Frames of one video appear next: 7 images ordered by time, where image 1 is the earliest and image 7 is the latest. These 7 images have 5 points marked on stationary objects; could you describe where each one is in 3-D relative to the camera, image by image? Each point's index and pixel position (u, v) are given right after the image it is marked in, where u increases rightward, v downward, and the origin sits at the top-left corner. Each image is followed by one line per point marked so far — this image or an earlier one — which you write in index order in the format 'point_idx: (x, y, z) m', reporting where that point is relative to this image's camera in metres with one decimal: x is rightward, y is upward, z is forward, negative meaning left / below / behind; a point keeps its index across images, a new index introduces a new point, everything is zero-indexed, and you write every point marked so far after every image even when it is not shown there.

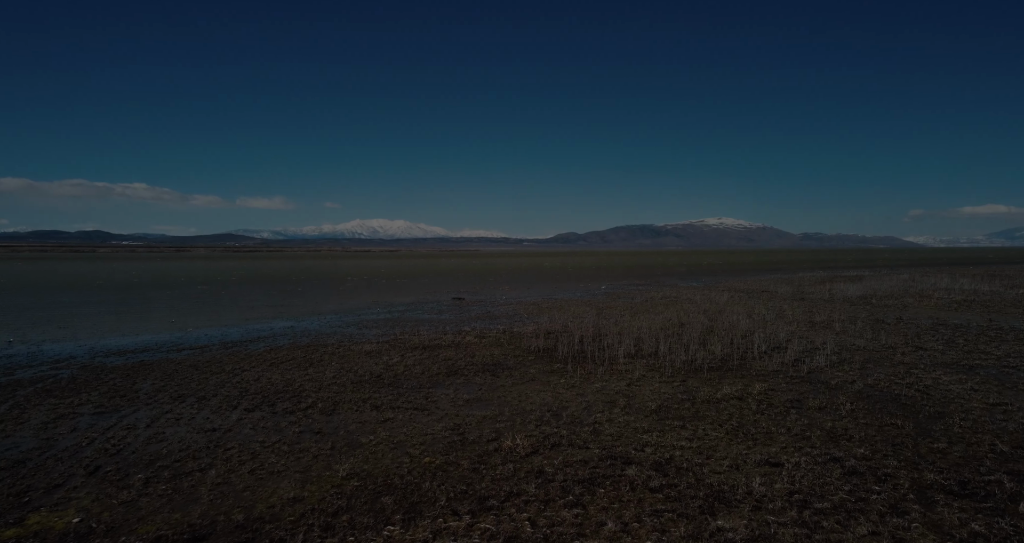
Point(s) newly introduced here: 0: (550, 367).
0: (+1.1, -2.8, +16.3) m
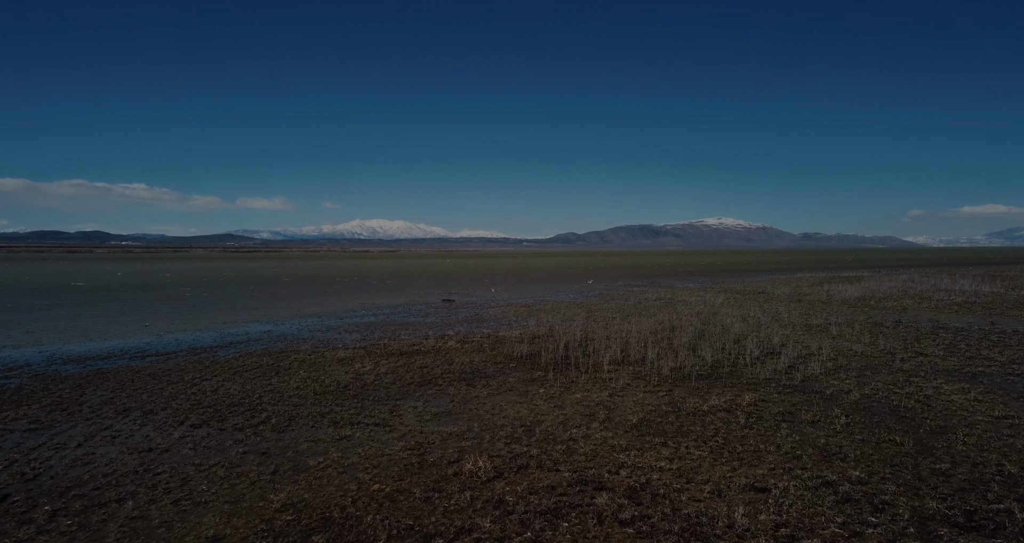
0: (+0.5, -2.8, +15.5) m
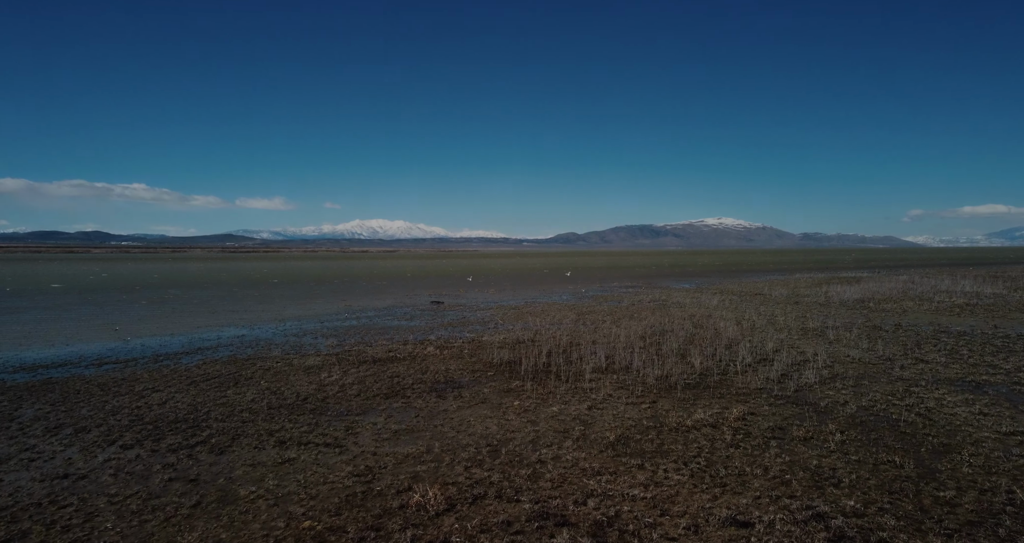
0: (-0.1, -2.9, +14.6) m
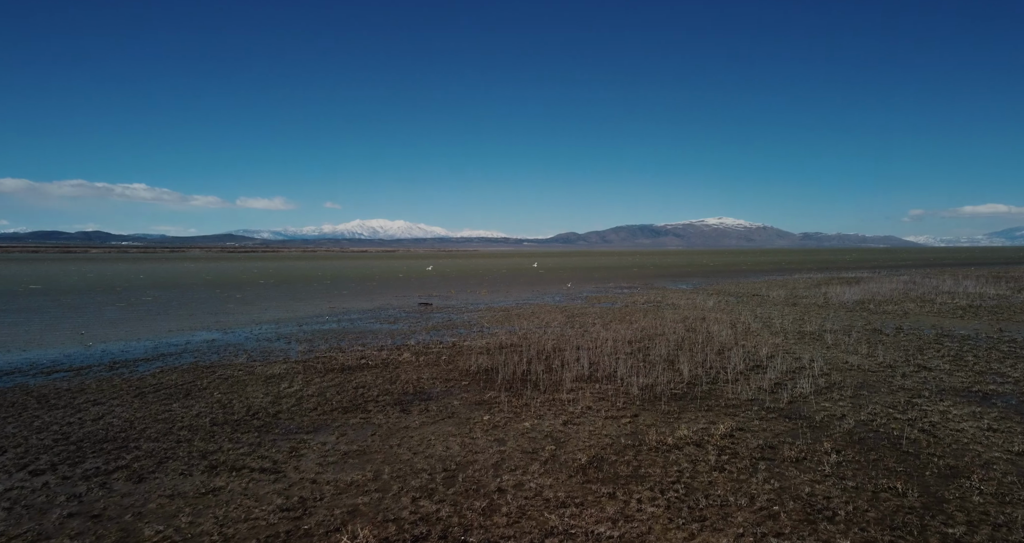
0: (-0.8, -3.0, +13.6) m
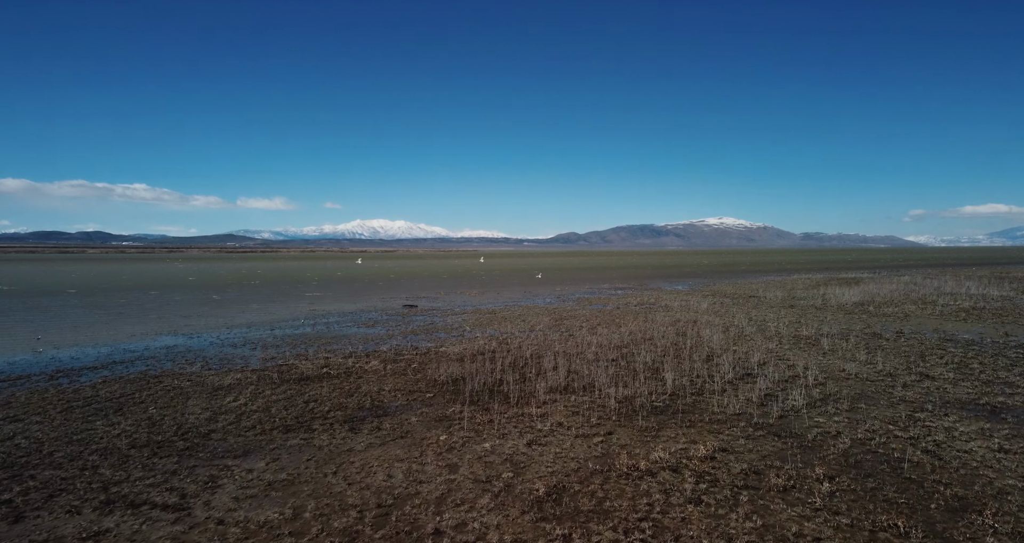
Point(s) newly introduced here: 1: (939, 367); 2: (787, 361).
0: (-1.6, -3.1, +12.4) m
1: (+13.3, -3.0, +17.6) m
2: (+8.9, -2.9, +18.3) m
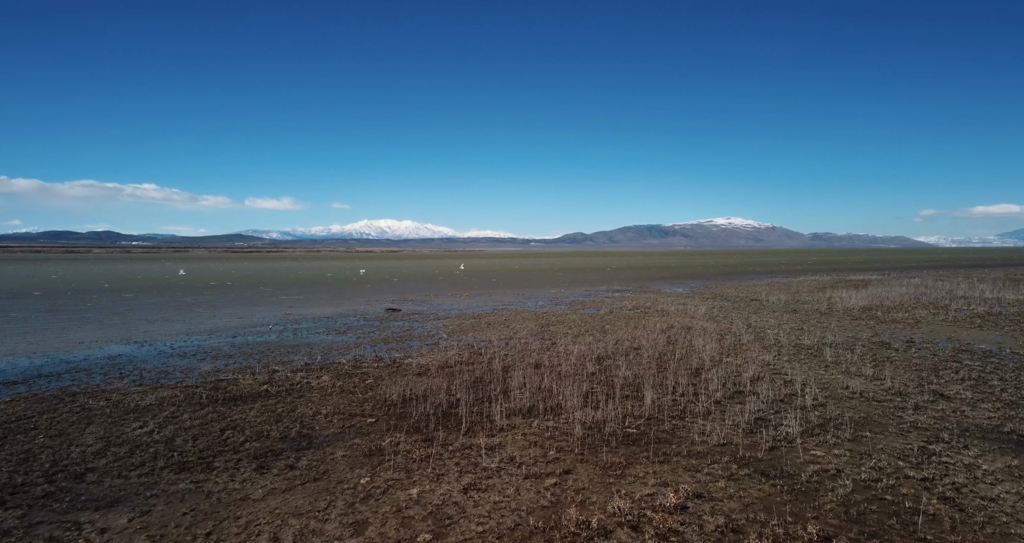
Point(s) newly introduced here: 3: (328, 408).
0: (-2.6, -3.2, +10.7) m
1: (+12.4, -3.1, +15.8) m
2: (+8.0, -3.1, +16.5) m
3: (-4.1, -3.1, +12.8) m
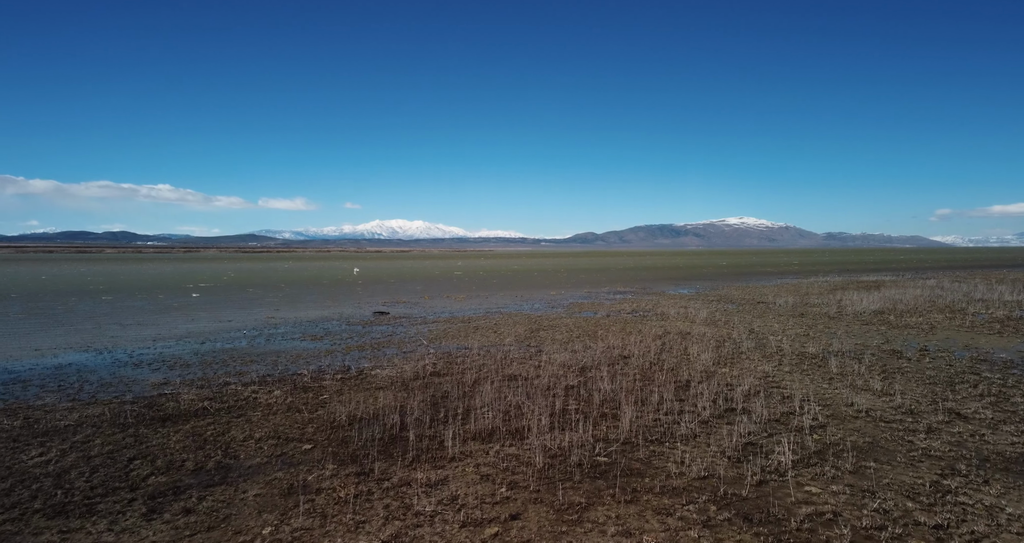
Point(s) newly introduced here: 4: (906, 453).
0: (-3.5, -3.4, +9.4) m
1: (+11.6, -3.3, +14.2) m
2: (+7.2, -3.2, +15.0) m
3: (-5.0, -3.2, +11.5) m
4: (+7.5, -3.5, +10.7) m
